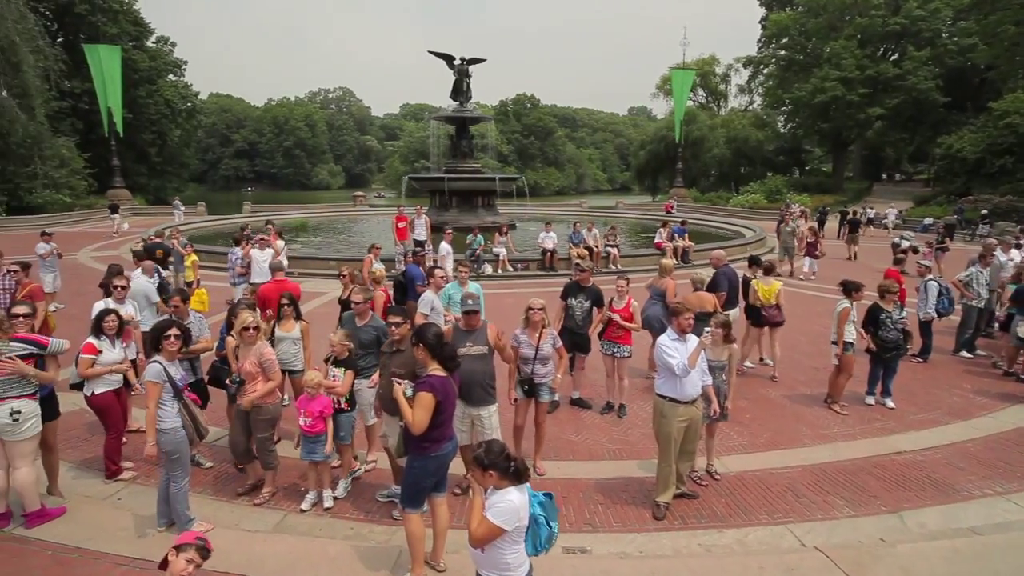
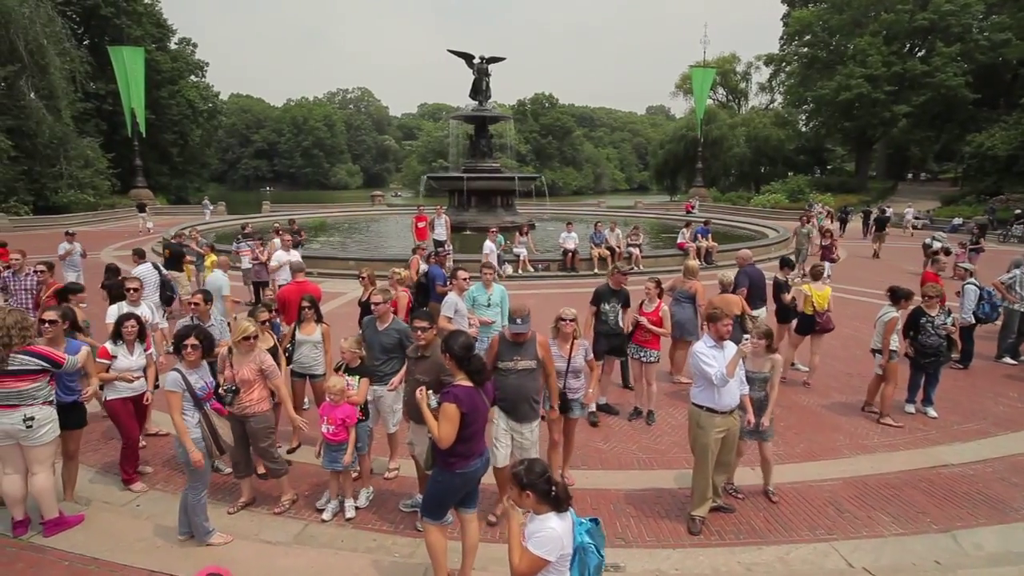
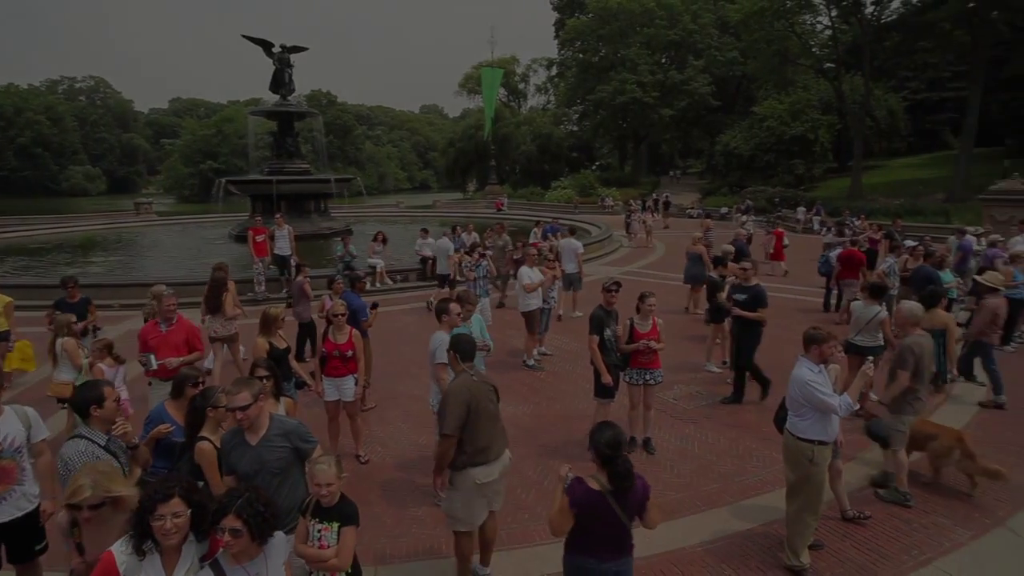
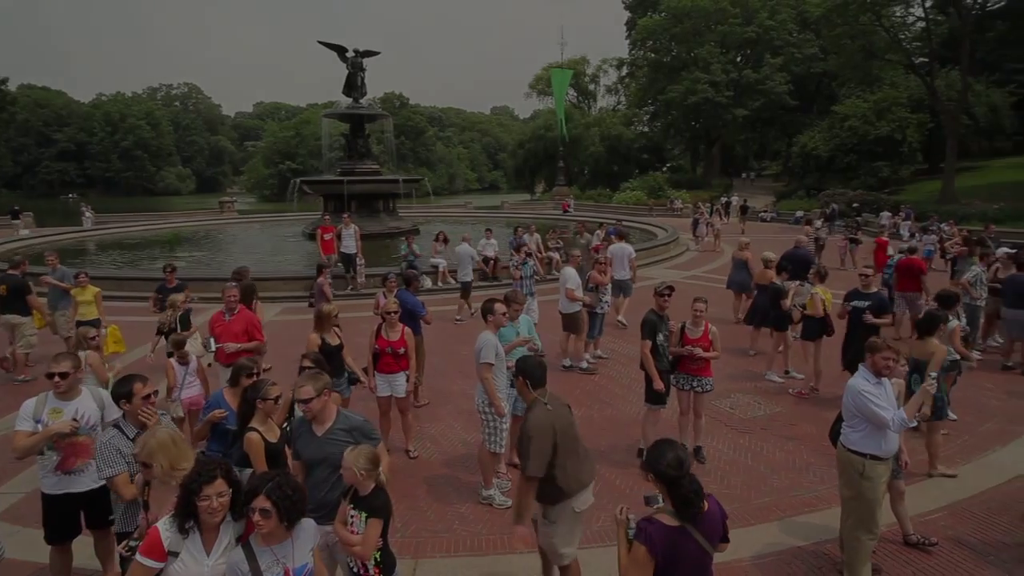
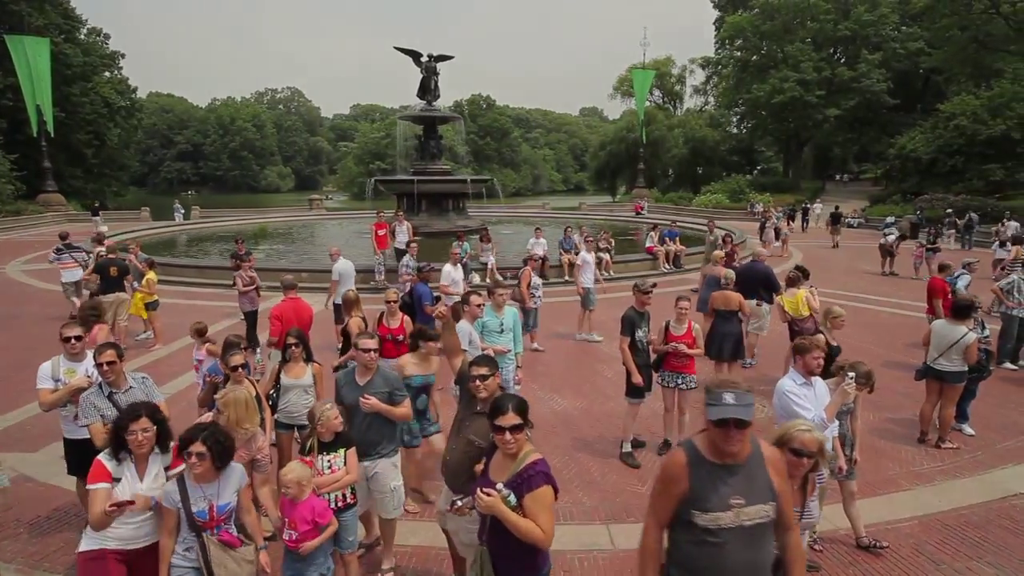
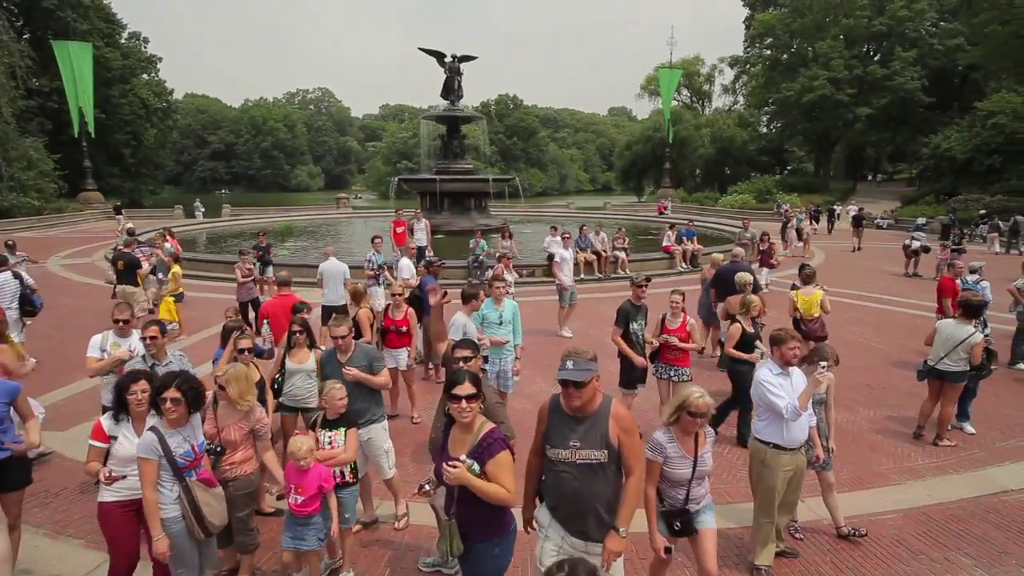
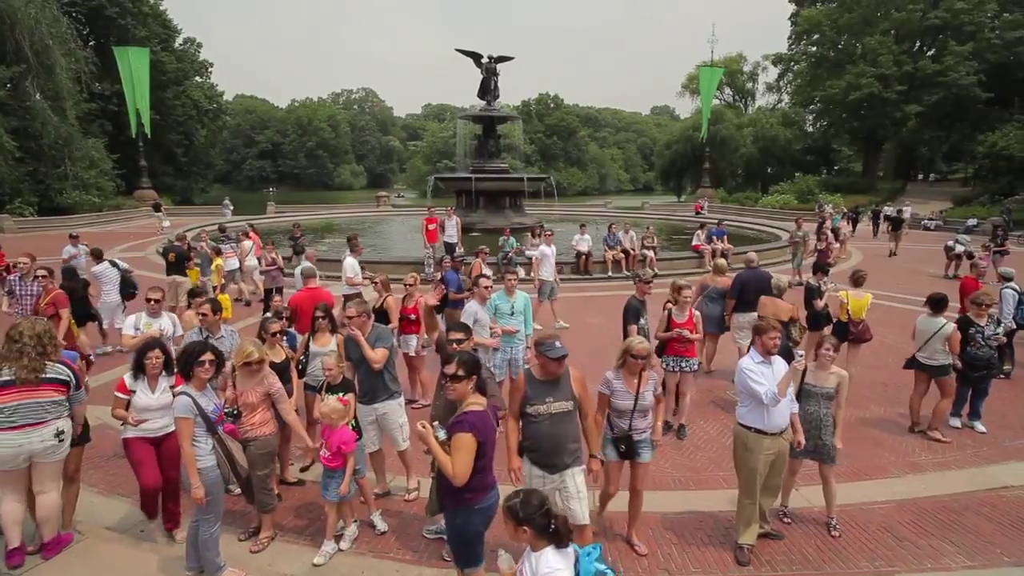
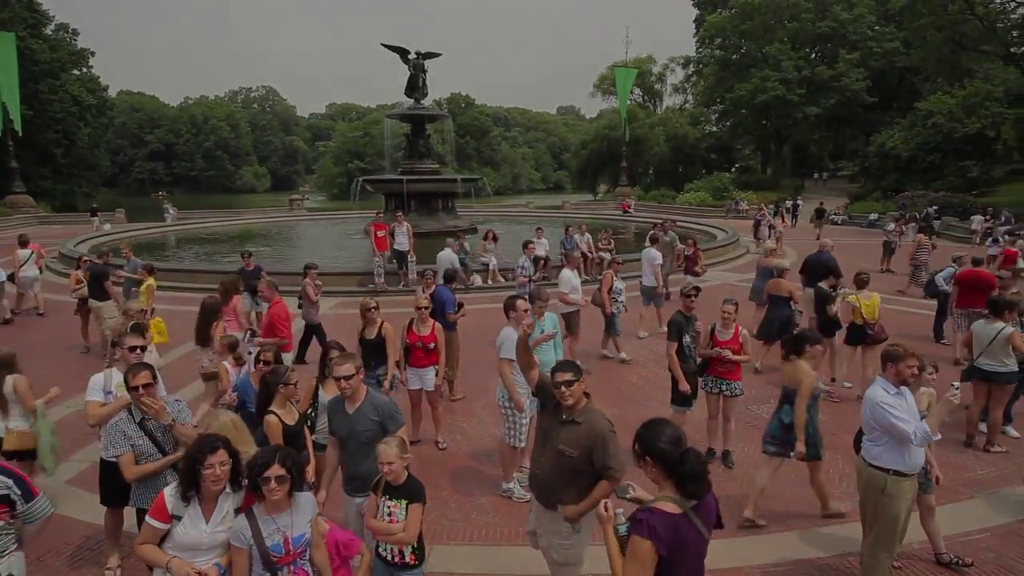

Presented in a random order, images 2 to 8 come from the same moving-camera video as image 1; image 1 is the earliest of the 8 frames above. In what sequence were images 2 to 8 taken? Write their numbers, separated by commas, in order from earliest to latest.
2, 7, 6, 5, 8, 4, 3
